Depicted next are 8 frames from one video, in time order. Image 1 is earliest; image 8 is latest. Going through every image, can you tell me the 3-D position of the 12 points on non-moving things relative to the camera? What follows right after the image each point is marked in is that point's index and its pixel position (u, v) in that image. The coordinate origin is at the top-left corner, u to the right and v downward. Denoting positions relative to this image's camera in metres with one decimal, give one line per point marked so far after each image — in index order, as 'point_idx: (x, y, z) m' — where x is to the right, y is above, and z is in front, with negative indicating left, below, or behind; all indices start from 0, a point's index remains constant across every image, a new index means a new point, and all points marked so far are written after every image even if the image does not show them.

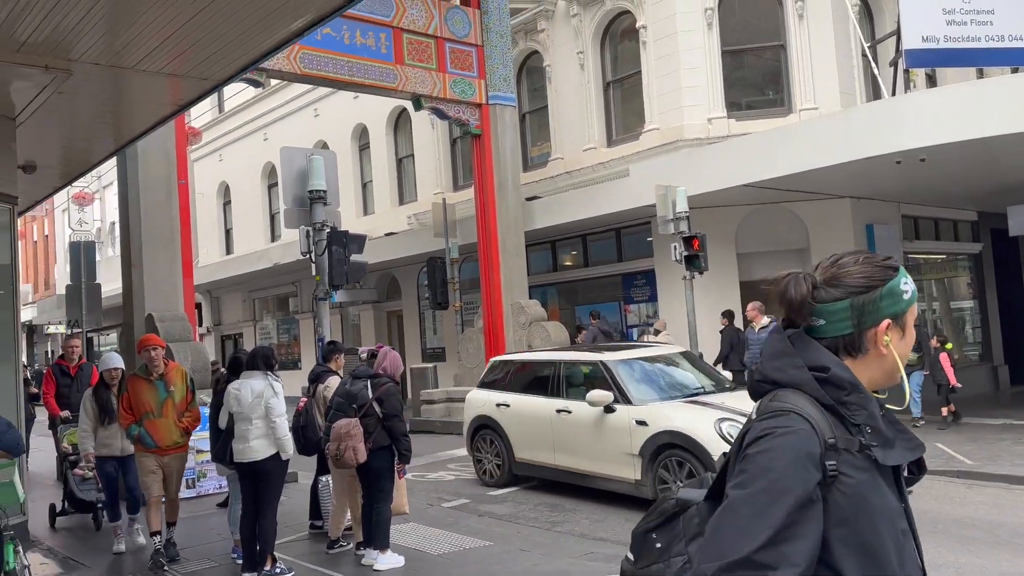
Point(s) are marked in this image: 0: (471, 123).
0: (-0.7, +2.9, +14.8) m
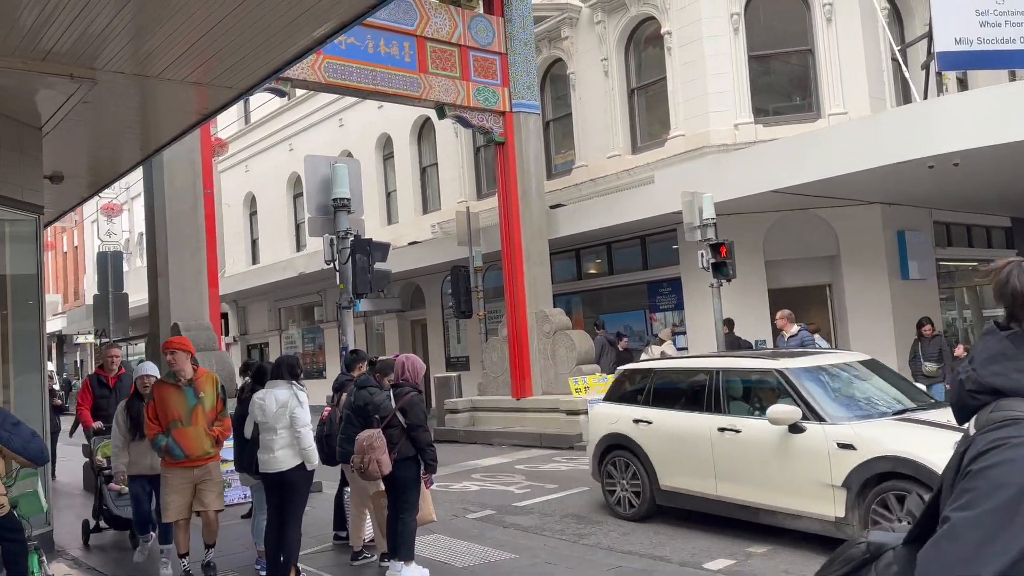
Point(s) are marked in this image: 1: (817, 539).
0: (-0.3, +2.8, +14.7) m
1: (+2.5, -2.1, +6.9) m
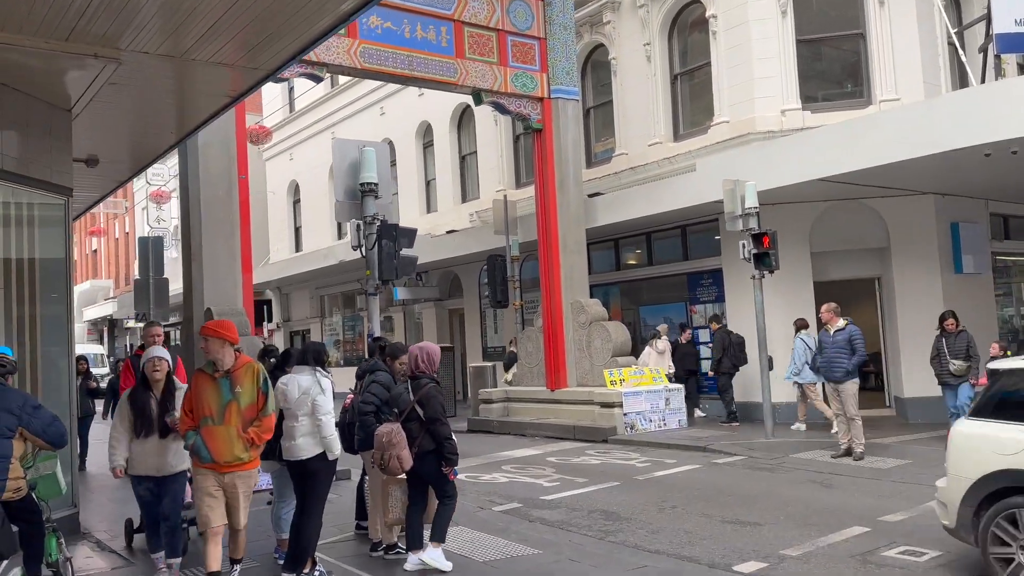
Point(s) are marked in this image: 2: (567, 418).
0: (+0.4, +3.0, +14.5) m
1: (+2.7, -2.0, +6.5) m
2: (+0.9, -2.1, +13.7) m
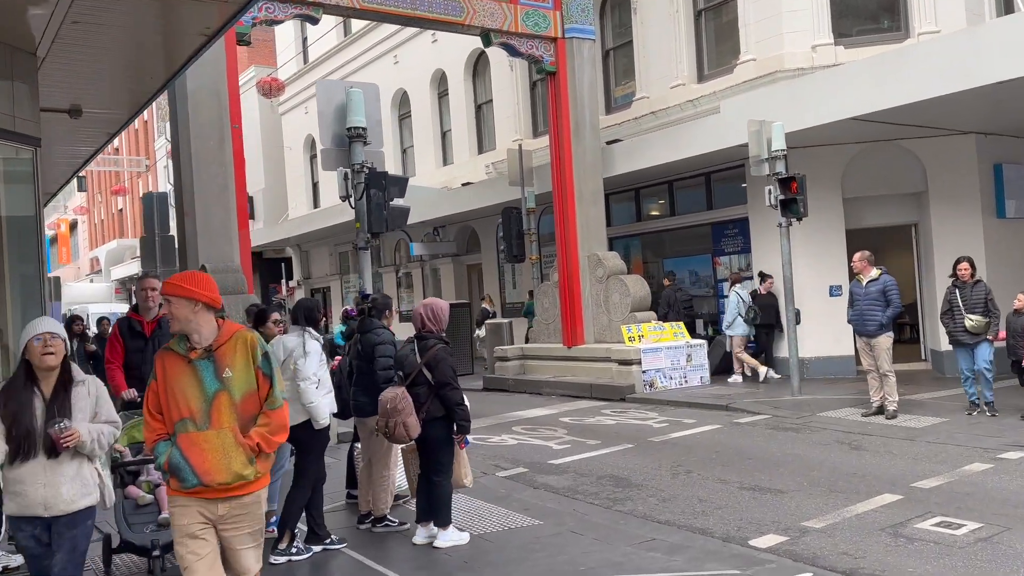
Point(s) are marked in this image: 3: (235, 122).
0: (+0.6, +3.7, +13.7) m
1: (+2.6, -1.6, +5.9) m
2: (+1.1, -1.4, +13.1) m
3: (-3.5, +2.1, +10.7) m
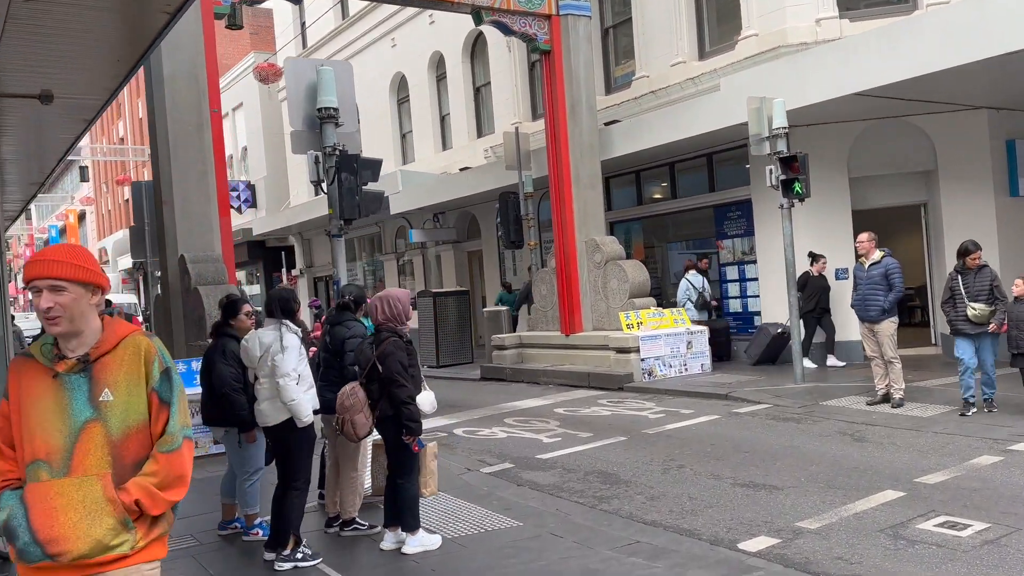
0: (+0.4, +3.9, +13.3) m
1: (+2.5, -1.5, +5.6) m
2: (+1.1, -1.1, +12.8) m
3: (-3.7, +2.2, +10.3) m
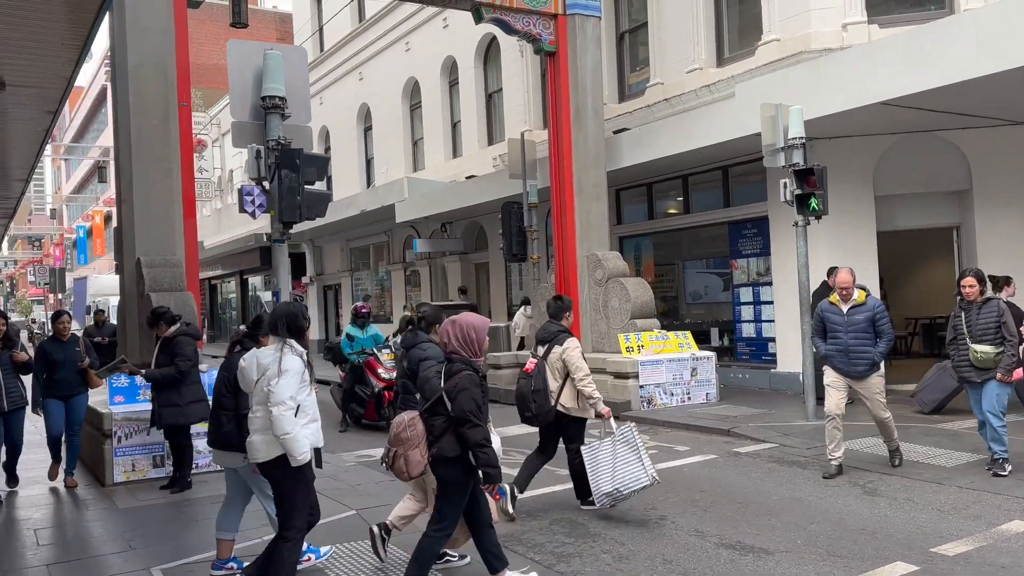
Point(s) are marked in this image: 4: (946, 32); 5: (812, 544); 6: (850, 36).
0: (+0.5, +3.7, +12.5) m
1: (+2.1, -1.7, +4.6) m
2: (+0.9, -1.4, +11.9) m
3: (-3.8, +2.2, +9.6) m
4: (+4.7, +2.7, +9.0) m
5: (+2.0, -1.7, +5.5) m
6: (+4.7, +3.5, +11.6) m
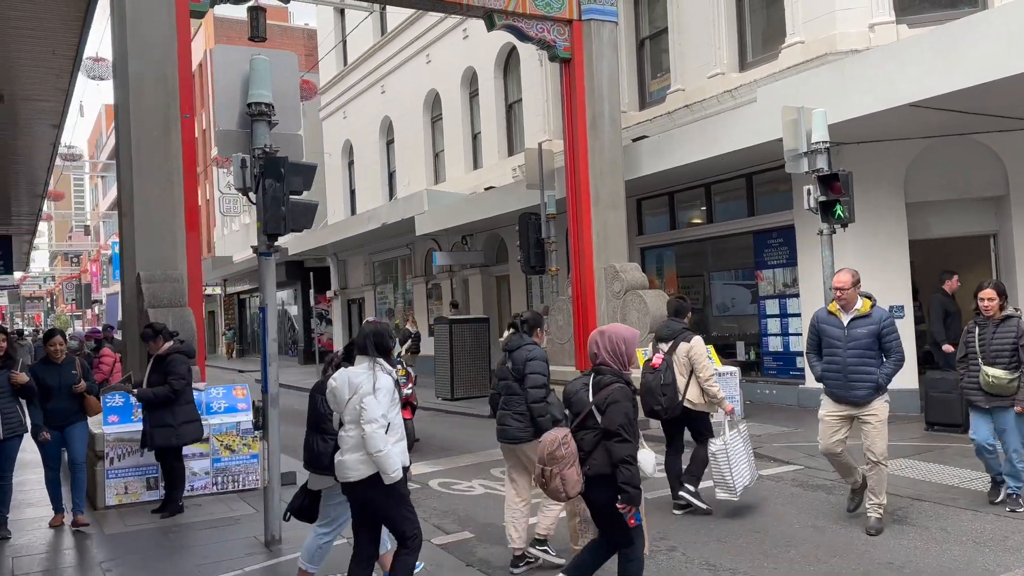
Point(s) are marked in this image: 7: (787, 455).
0: (+0.7, +3.5, +12.1) m
1: (+2.0, -1.7, +4.1) m
2: (+1.1, -1.6, +11.4) m
3: (-3.7, +2.0, +9.4) m
4: (+4.8, +2.6, +8.5) m
5: (+1.9, -1.8, +5.0) m
6: (+4.8, +3.3, +11.1) m
7: (+2.8, -1.7, +8.4) m
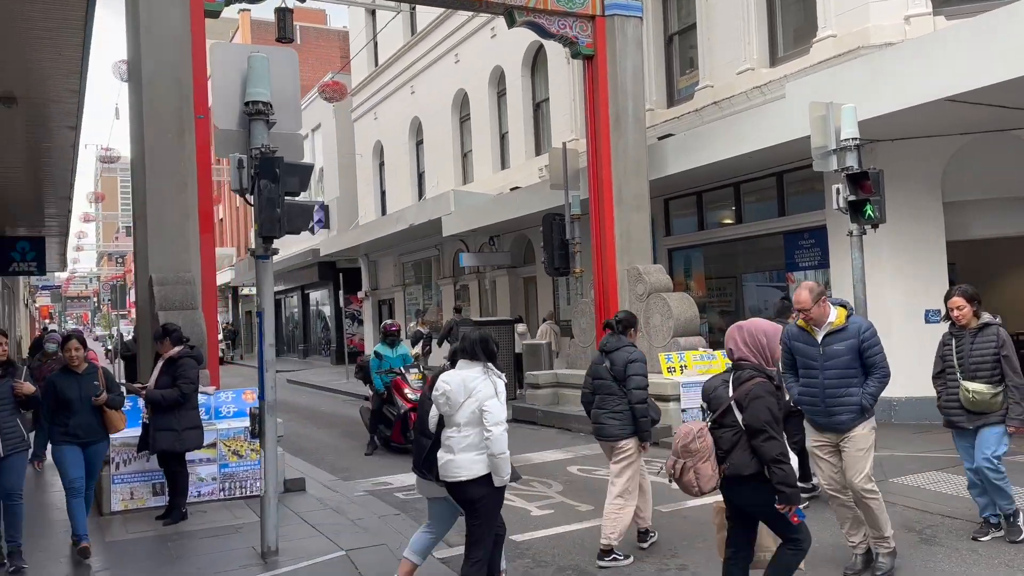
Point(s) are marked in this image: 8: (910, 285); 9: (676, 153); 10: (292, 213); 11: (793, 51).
0: (+1.0, +3.5, +11.9) m
1: (+2.0, -1.8, +3.8) m
2: (+1.4, -1.6, +11.1) m
3: (-3.5, +2.0, +9.4) m
4: (+4.9, +2.6, +8.1) m
5: (+1.9, -1.8, +4.7) m
6: (+5.1, +3.3, +10.6) m
7: (+2.9, -1.7, +8.1) m
8: (+5.2, 0.0, +11.0) m
9: (+2.5, +2.0, +12.5) m
10: (-1.5, +0.5, +5.7) m
11: (+4.2, +3.5, +12.4) m
